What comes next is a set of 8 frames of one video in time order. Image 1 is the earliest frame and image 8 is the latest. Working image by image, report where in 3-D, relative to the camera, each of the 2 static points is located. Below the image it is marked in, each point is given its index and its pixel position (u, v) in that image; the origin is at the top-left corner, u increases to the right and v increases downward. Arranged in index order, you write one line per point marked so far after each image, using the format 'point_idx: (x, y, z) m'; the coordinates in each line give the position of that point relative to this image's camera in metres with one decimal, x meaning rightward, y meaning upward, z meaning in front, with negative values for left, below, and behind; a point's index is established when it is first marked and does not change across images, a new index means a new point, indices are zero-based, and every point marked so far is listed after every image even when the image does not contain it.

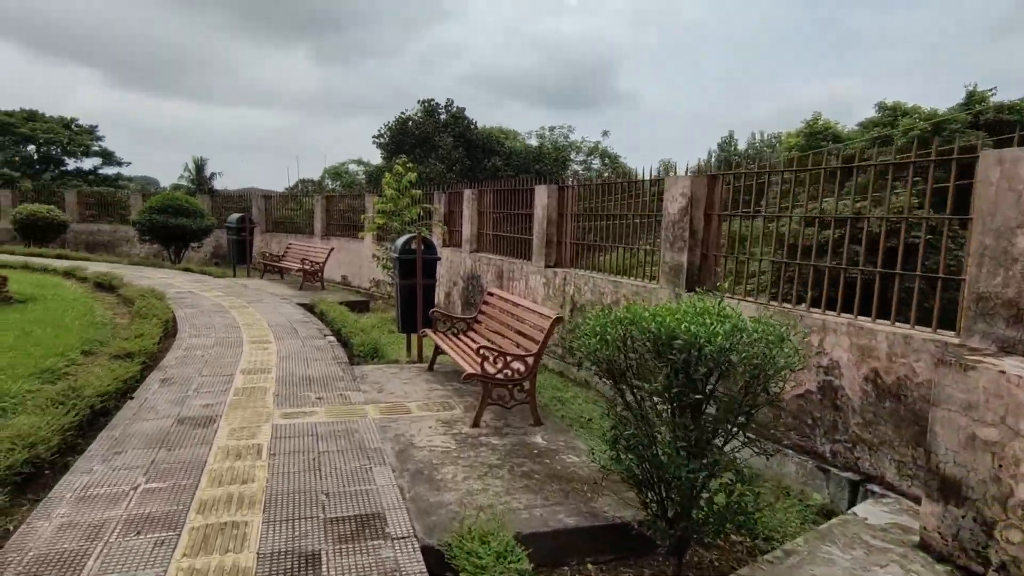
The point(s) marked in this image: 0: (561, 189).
0: (+0.6, +1.1, +6.8) m
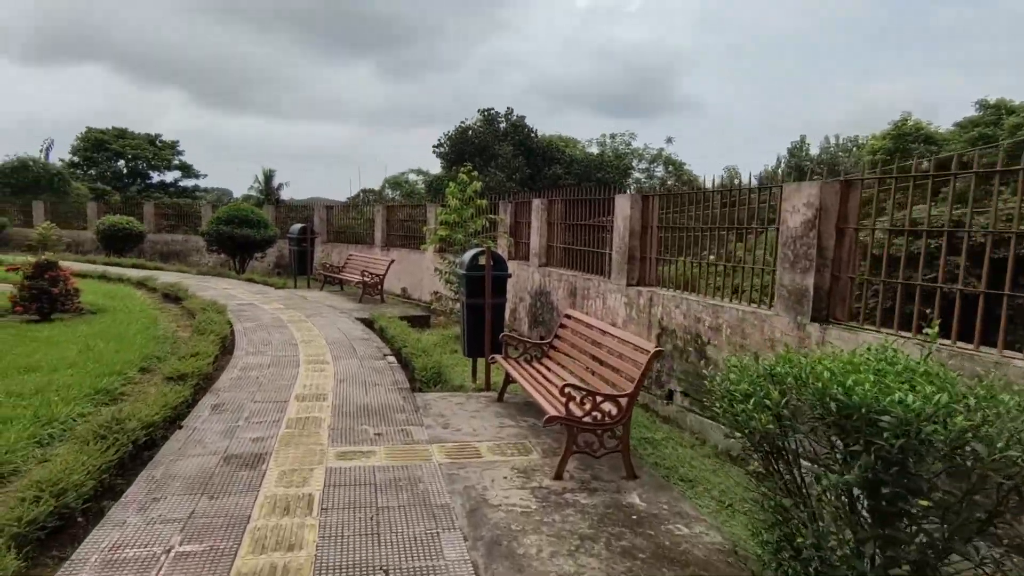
0: (+1.3, +0.9, +6.1) m
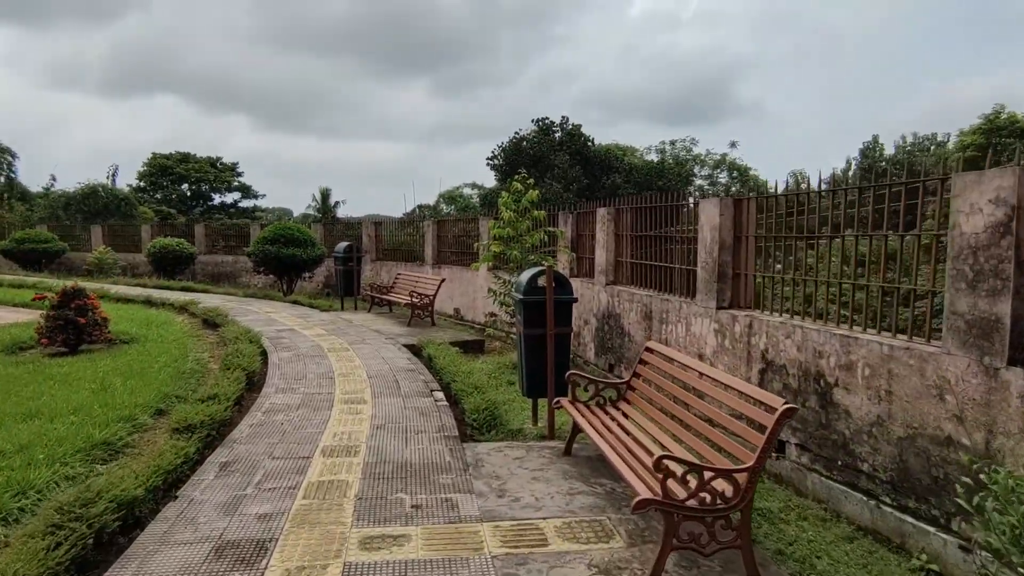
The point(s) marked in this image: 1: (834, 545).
0: (+1.8, +0.7, +5.0) m
1: (+1.7, -1.4, +3.3) m
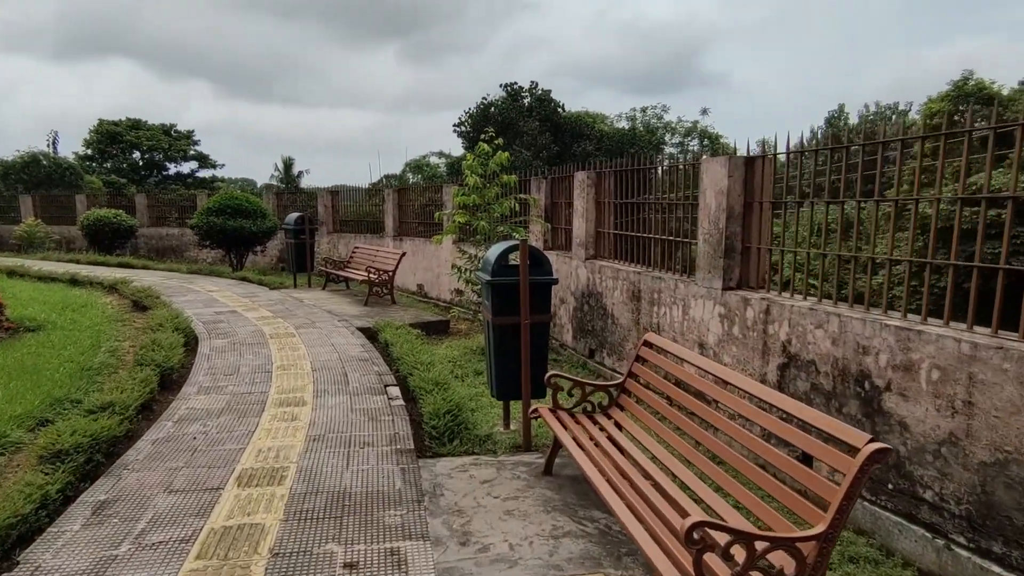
0: (+1.6, +0.9, +4.2) m
1: (+1.6, -1.3, +2.5) m
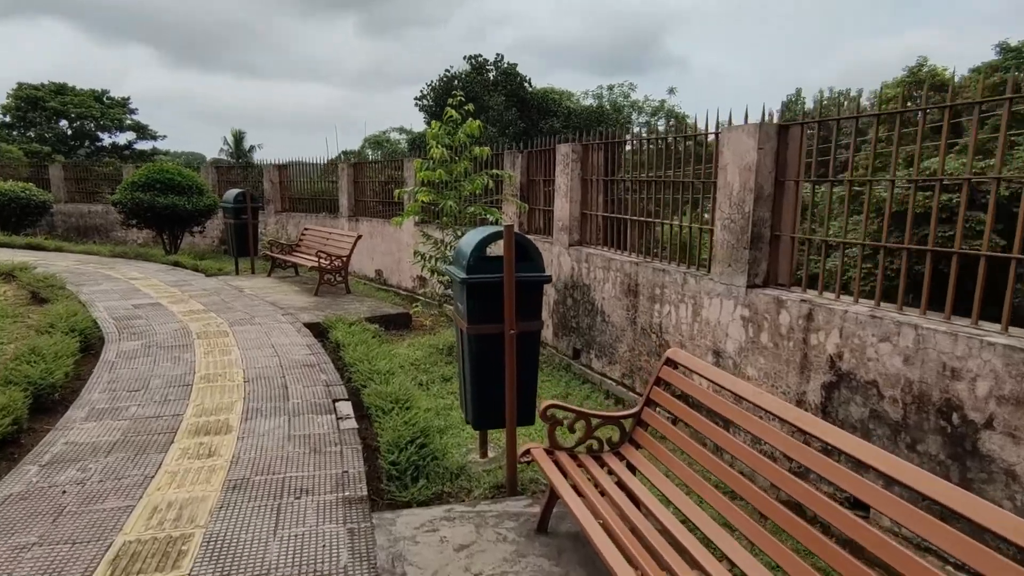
0: (+1.5, +0.9, +3.4) m
1: (+1.5, -1.3, +1.8) m
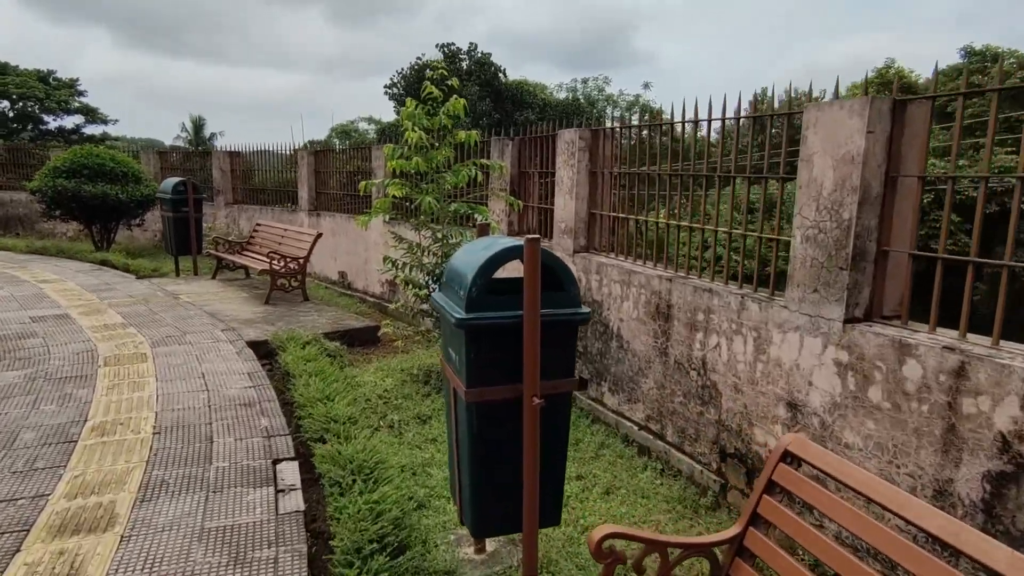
0: (+1.6, +0.7, +2.4) m
1: (+1.7, -1.5, +0.9) m
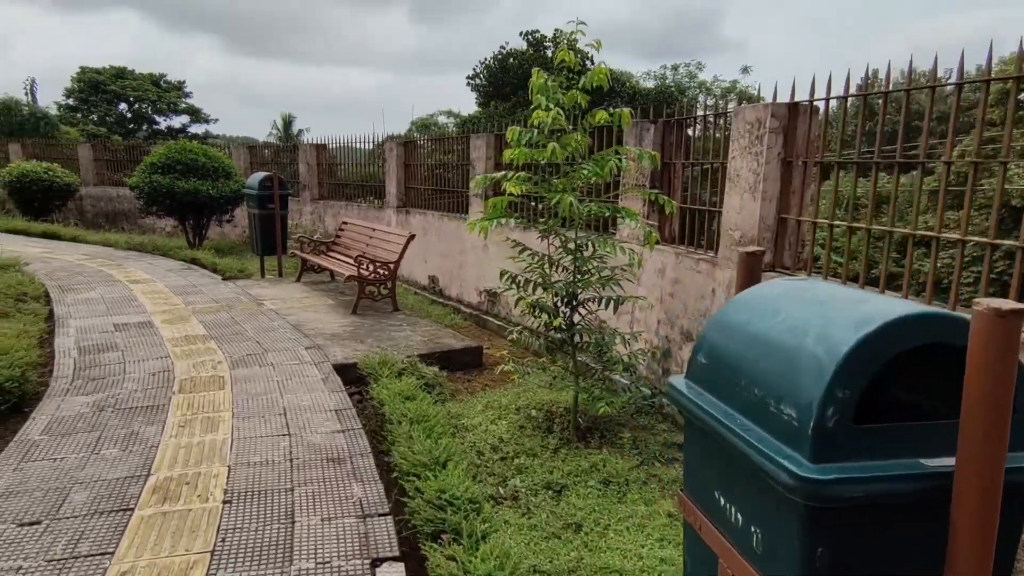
0: (+2.2, +0.5, +1.2) m
1: (+2.1, -1.7, -0.4) m
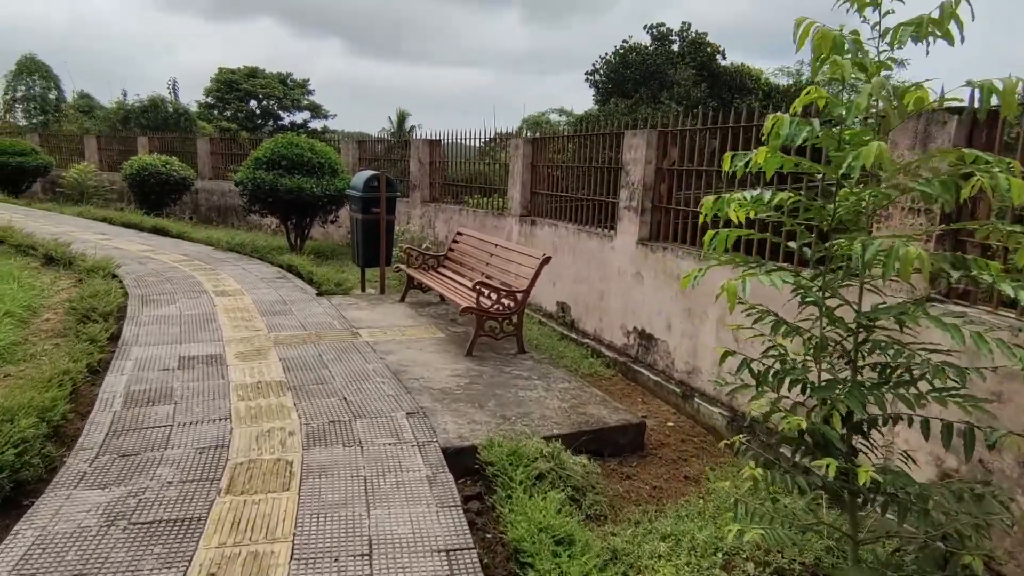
0: (+2.6, +0.1, -0.7) m
1: (+2.2, -2.1, -2.2) m
